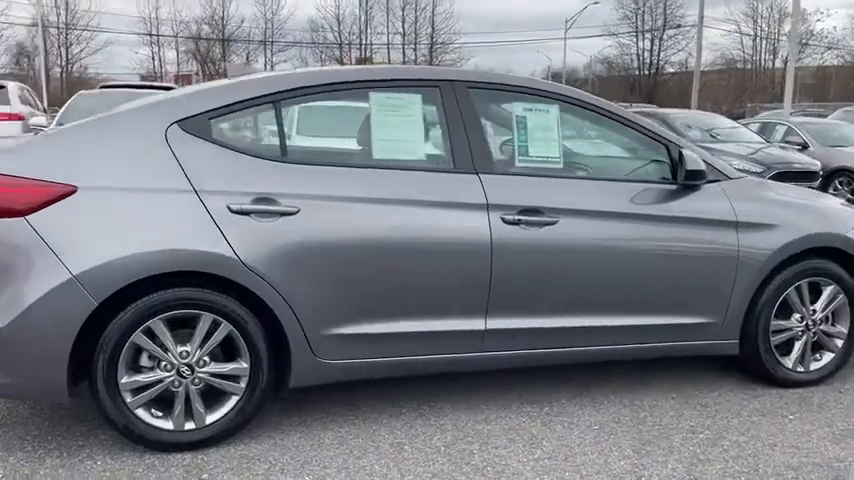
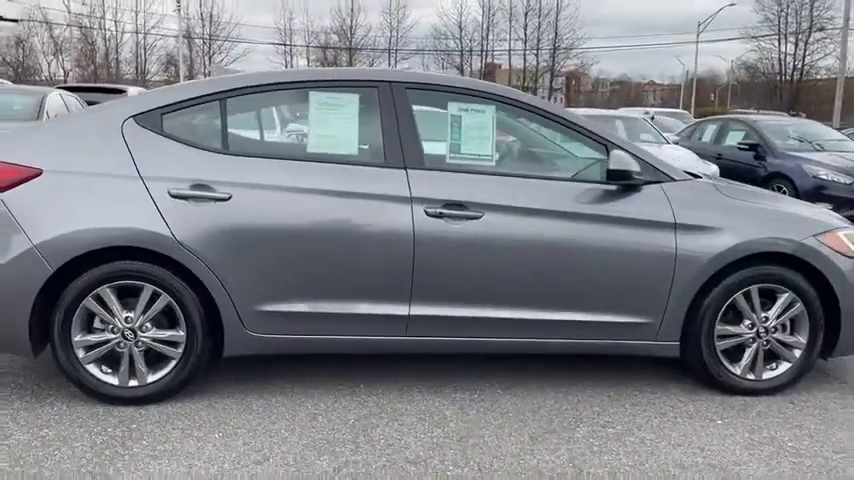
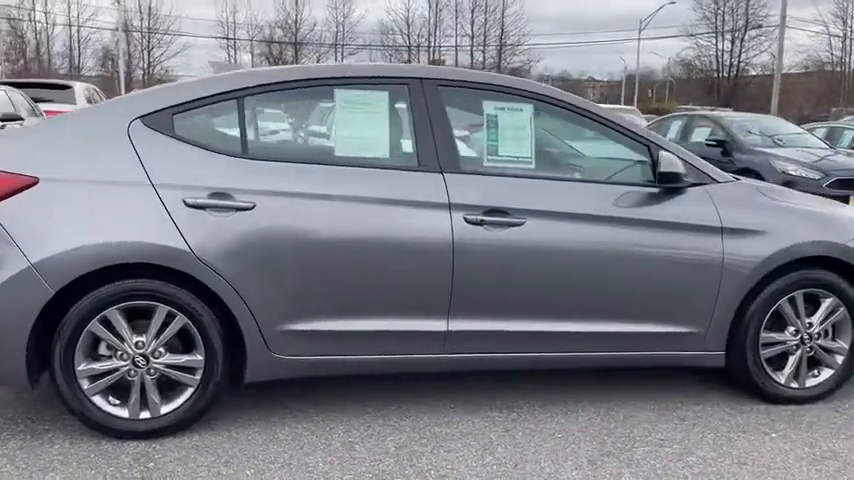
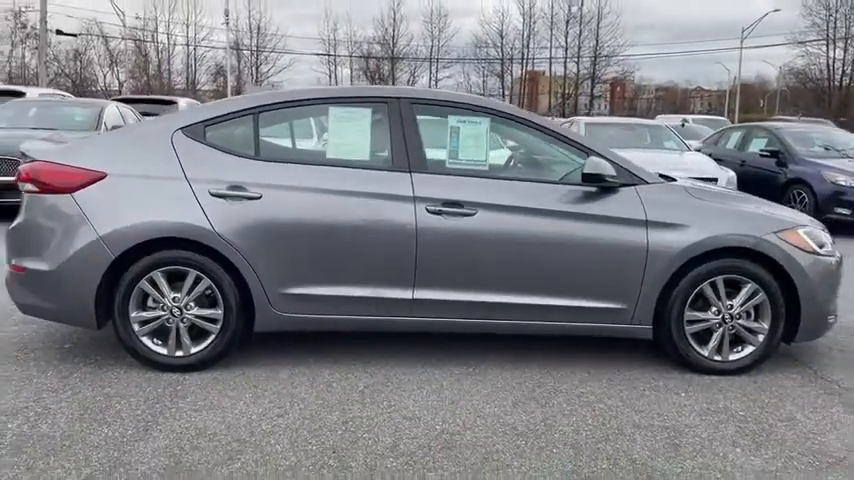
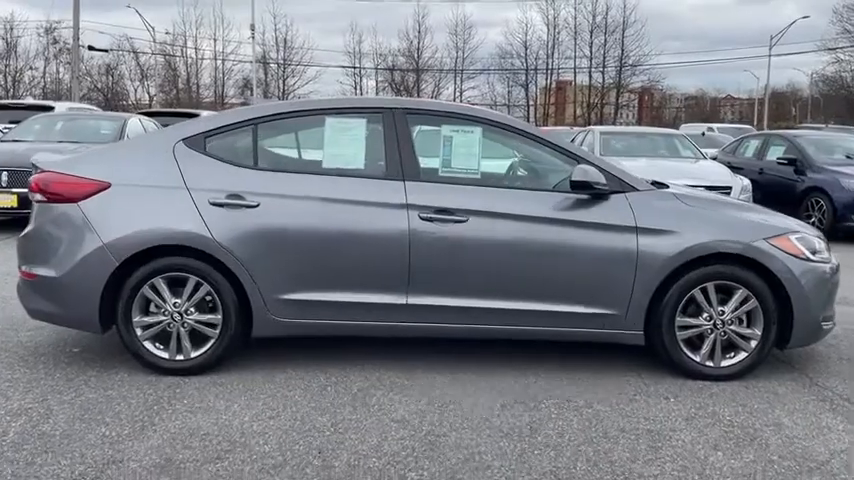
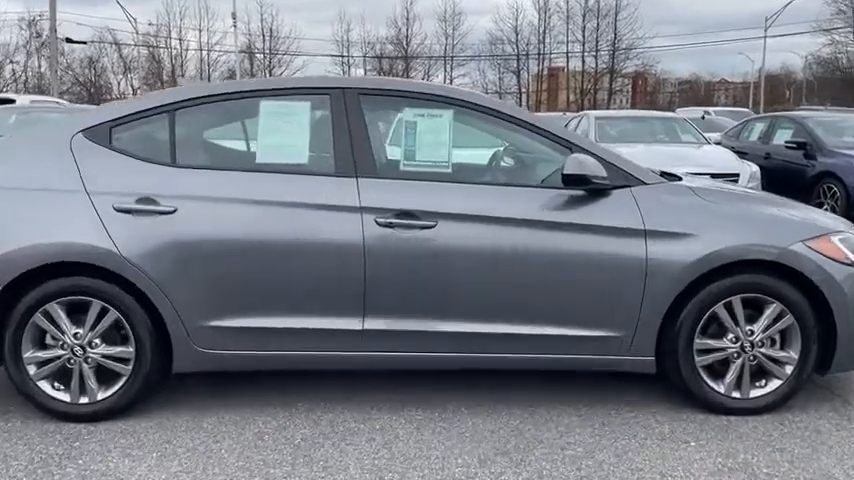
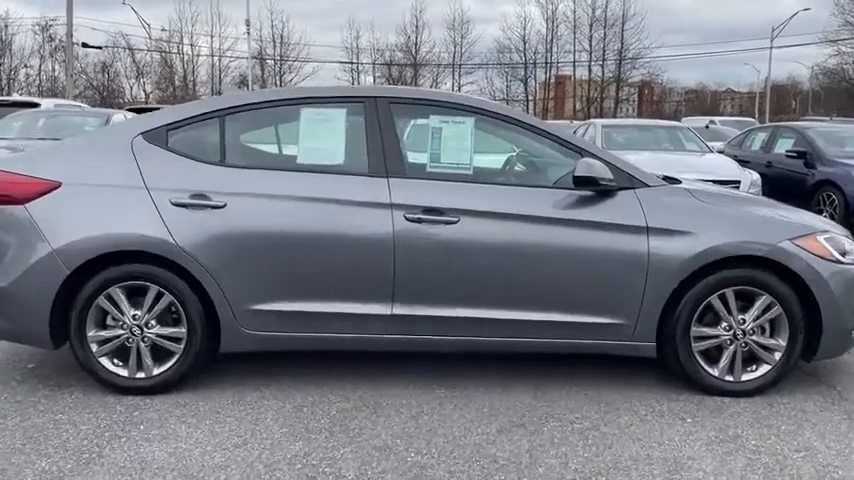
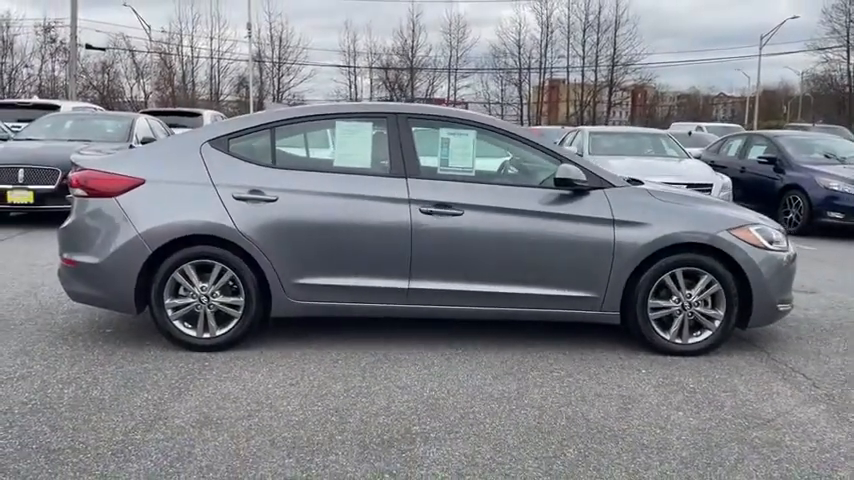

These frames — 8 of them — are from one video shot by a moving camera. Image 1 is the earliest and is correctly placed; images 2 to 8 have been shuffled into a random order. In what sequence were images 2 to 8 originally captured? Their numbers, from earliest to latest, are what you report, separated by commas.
3, 2, 4, 8, 5, 7, 6
